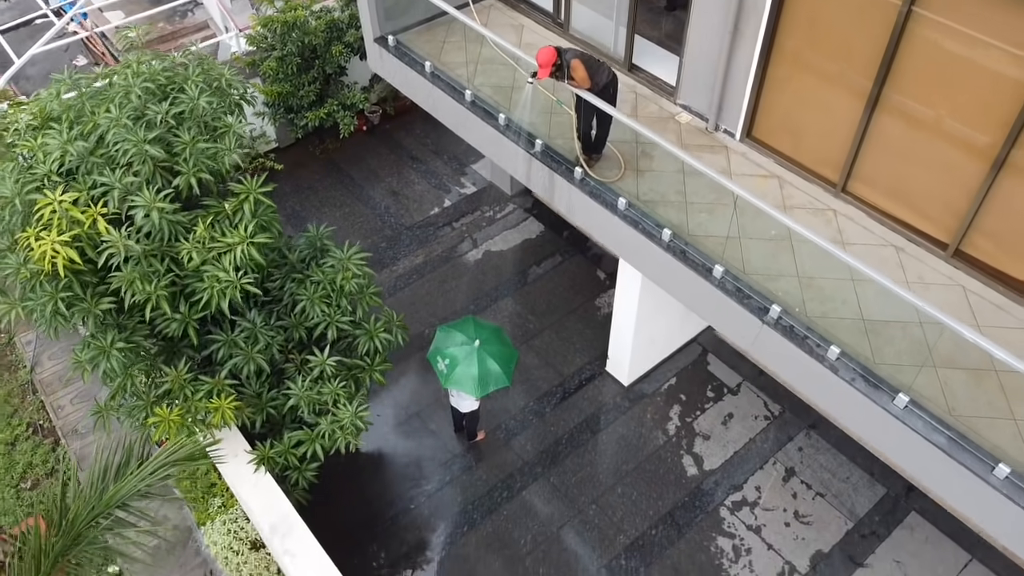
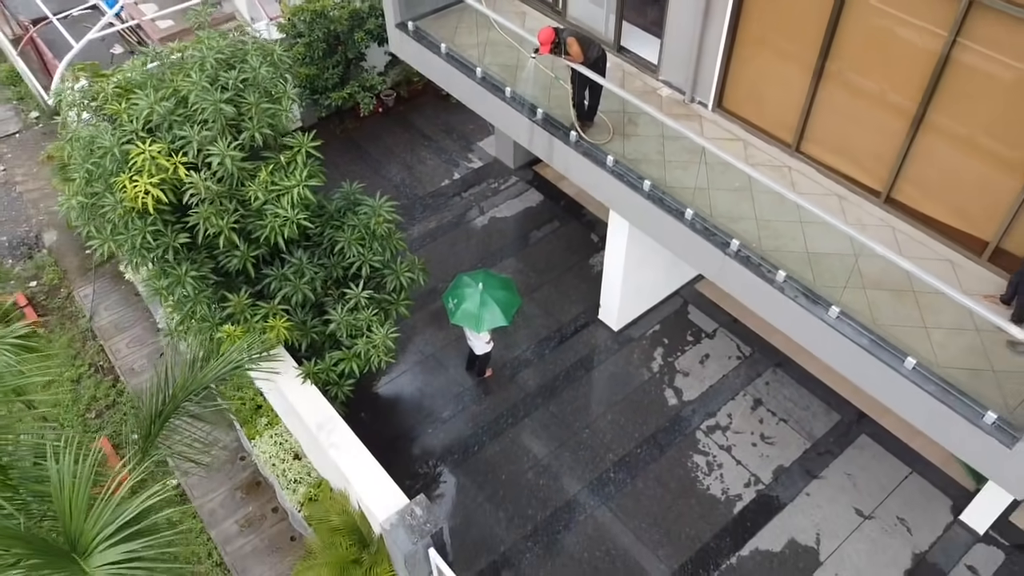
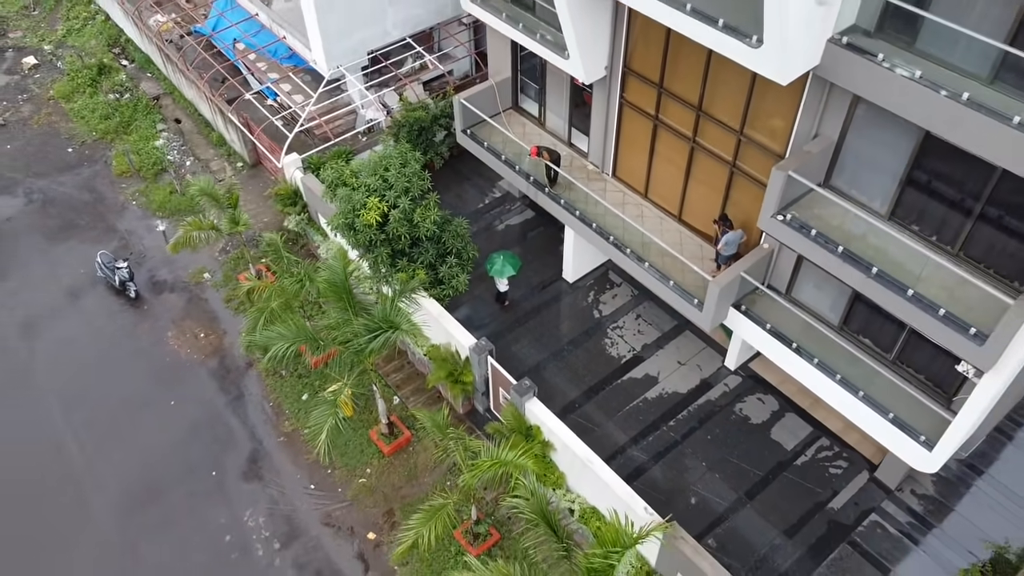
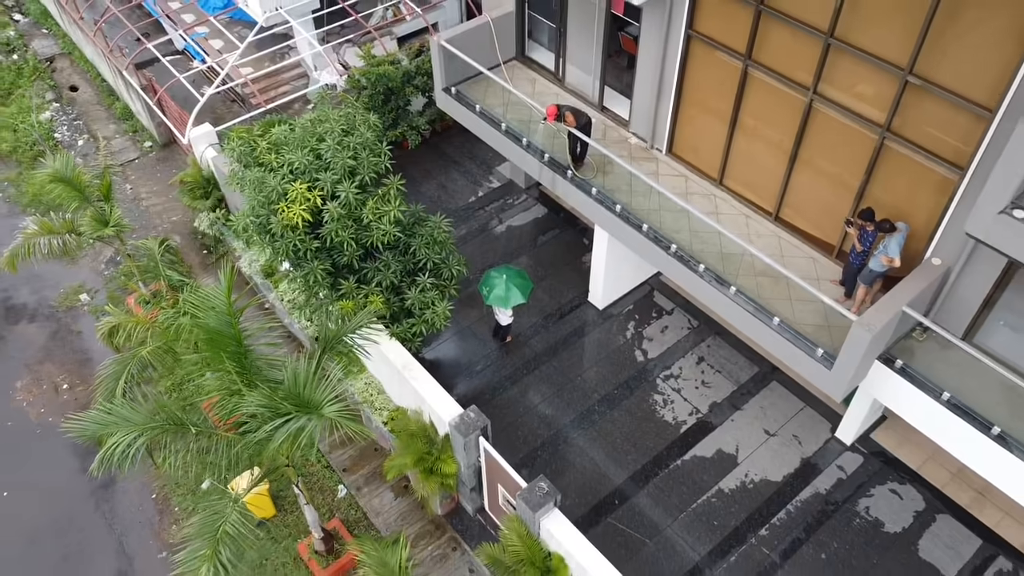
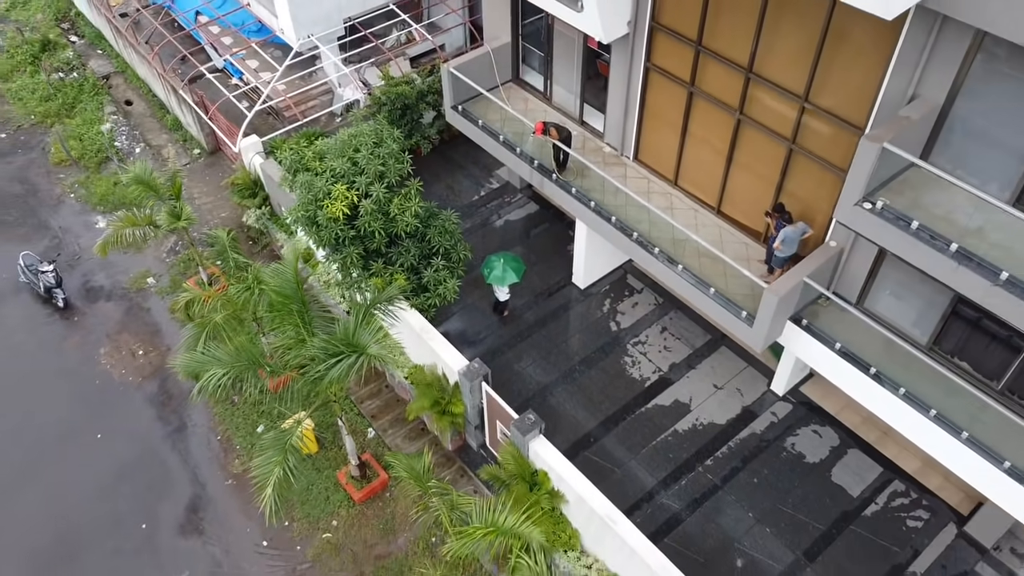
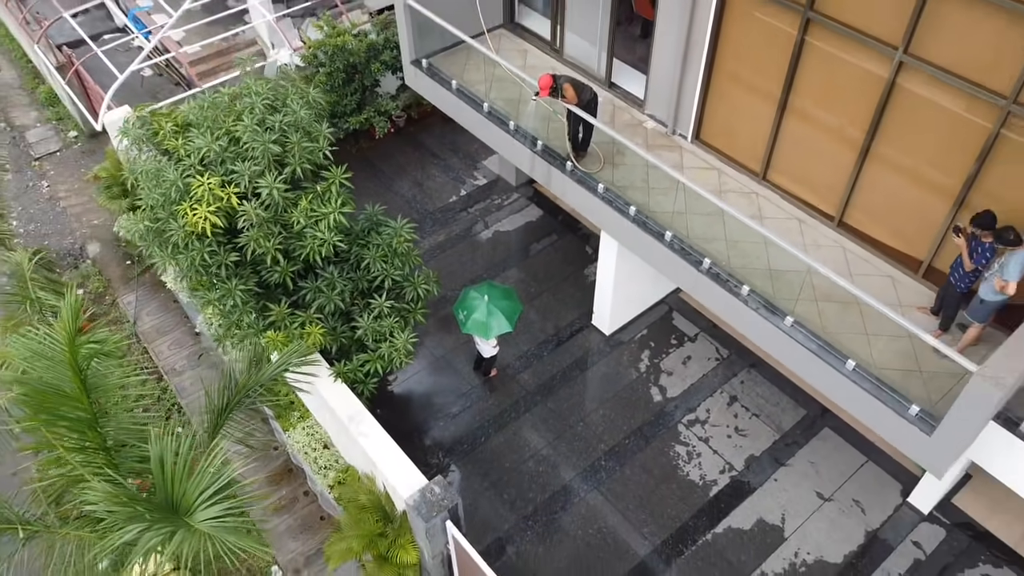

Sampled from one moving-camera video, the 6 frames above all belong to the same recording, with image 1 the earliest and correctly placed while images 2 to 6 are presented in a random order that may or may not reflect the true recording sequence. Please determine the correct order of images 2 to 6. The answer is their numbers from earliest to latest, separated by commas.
2, 6, 4, 5, 3
